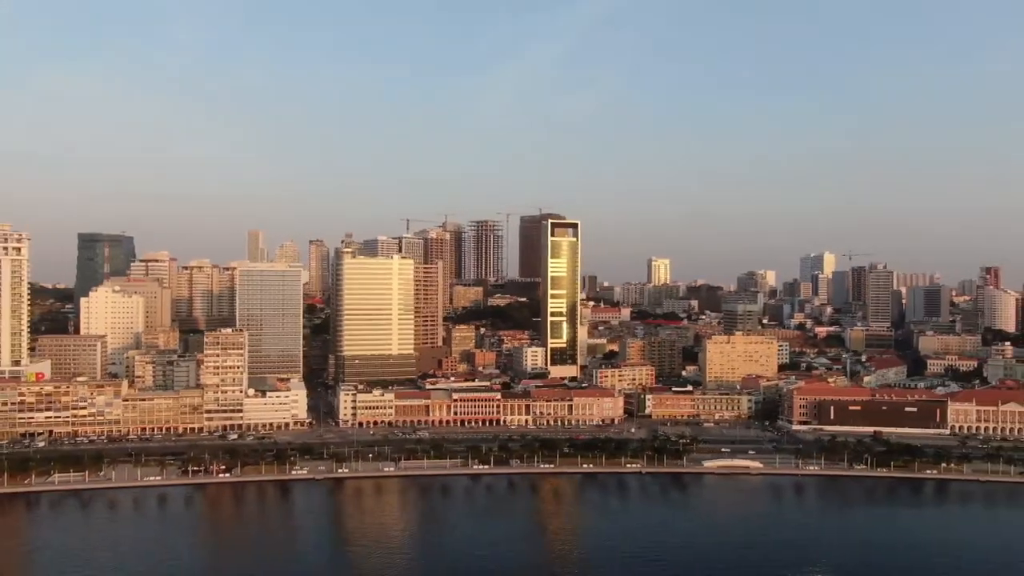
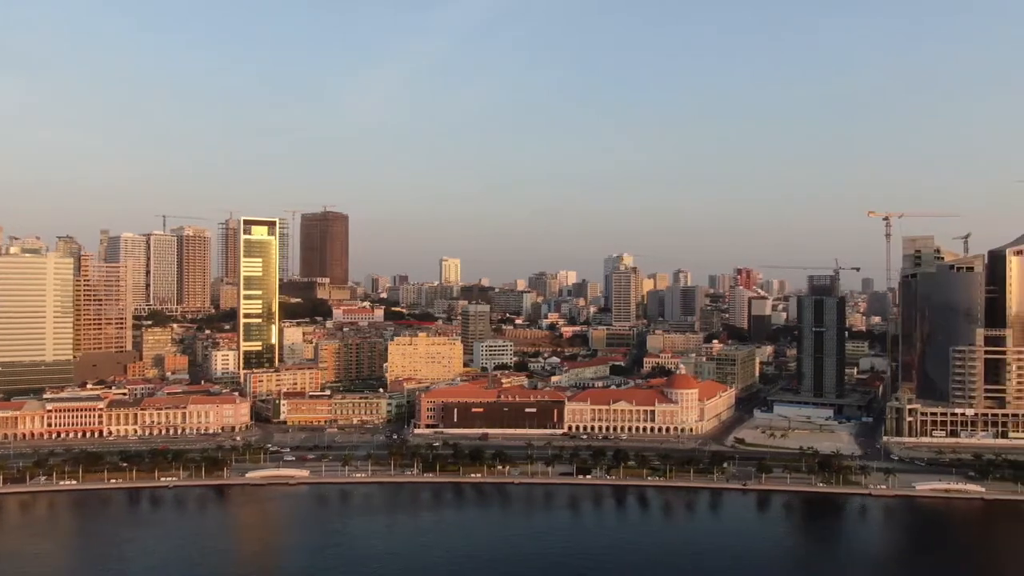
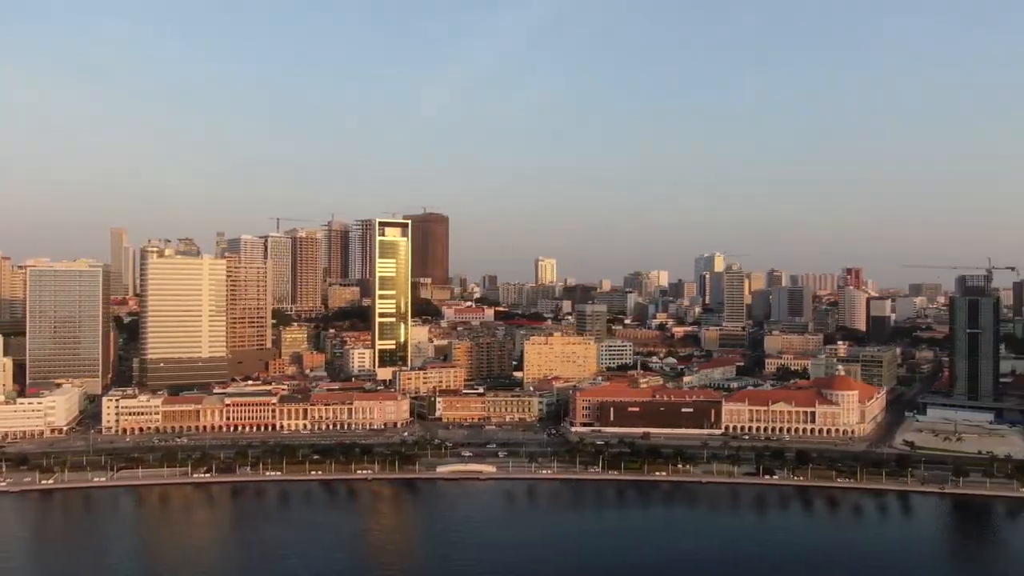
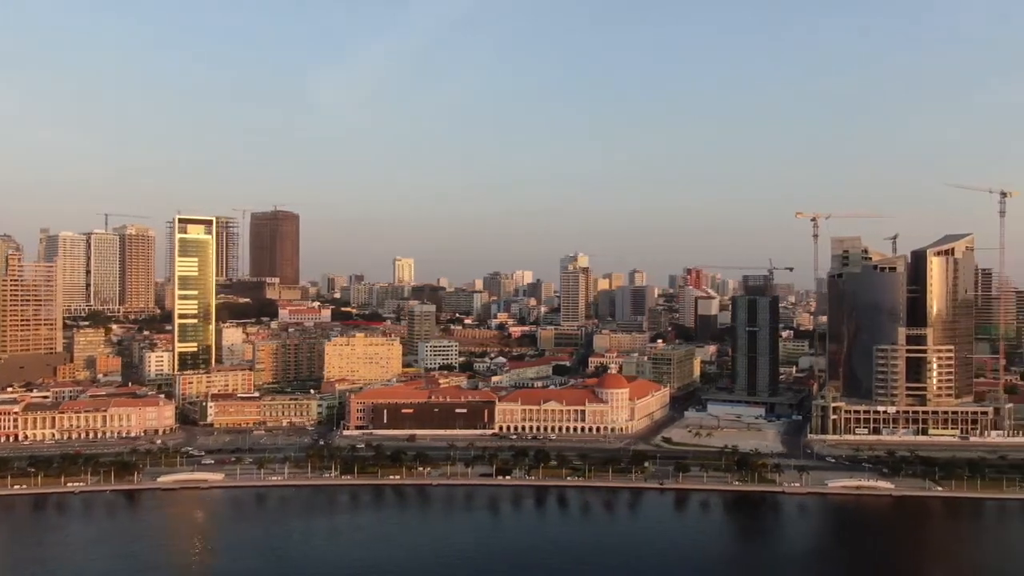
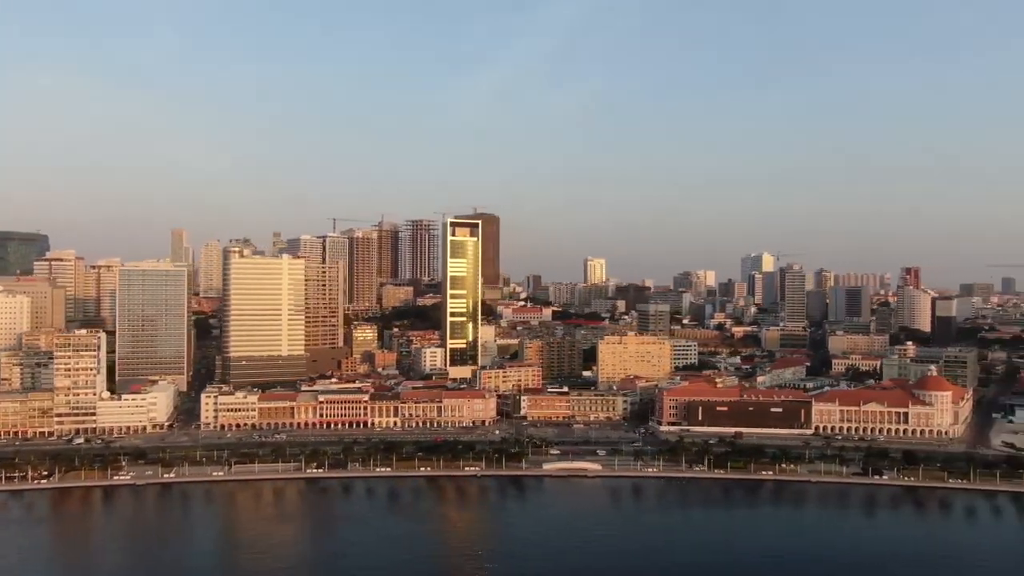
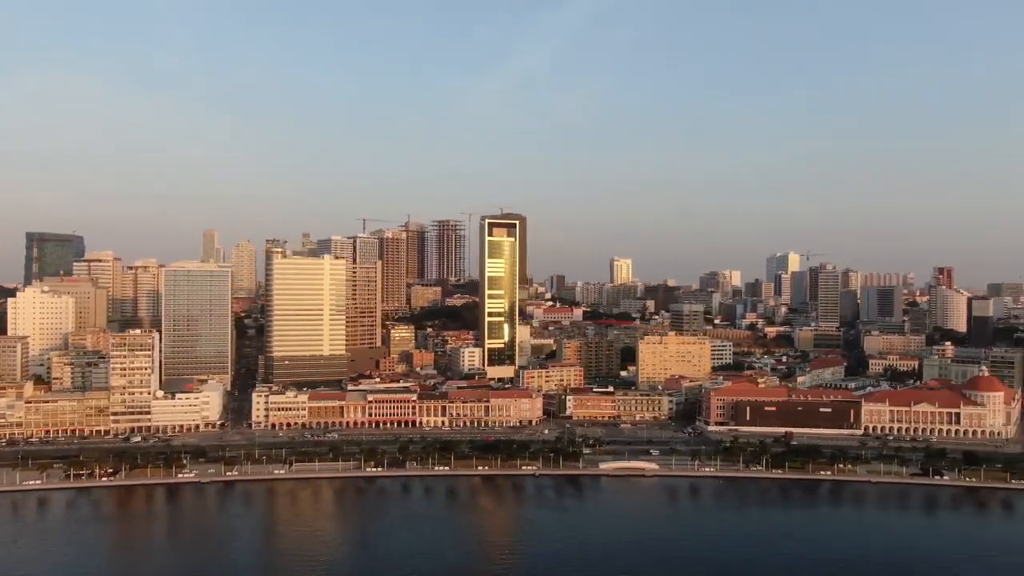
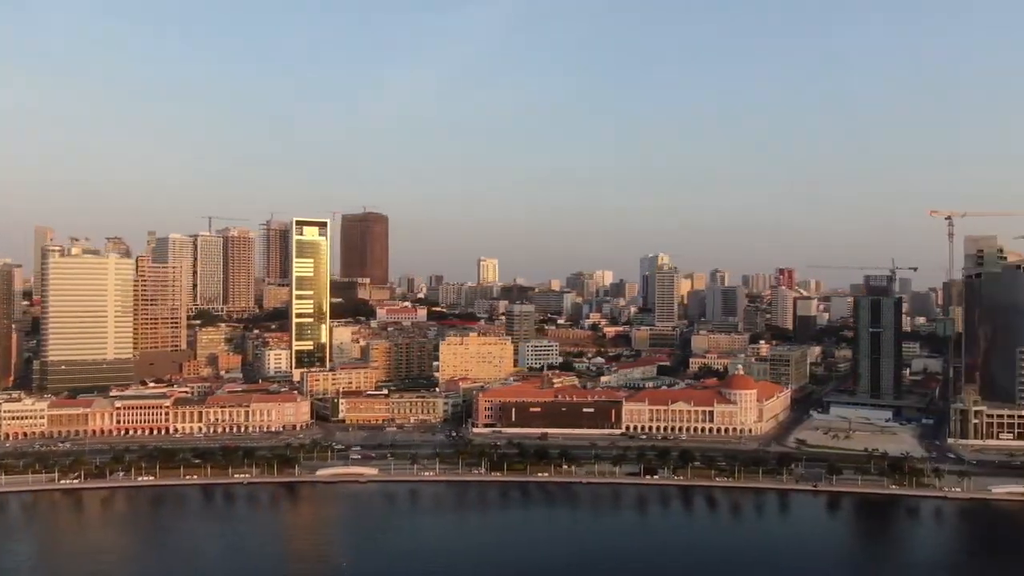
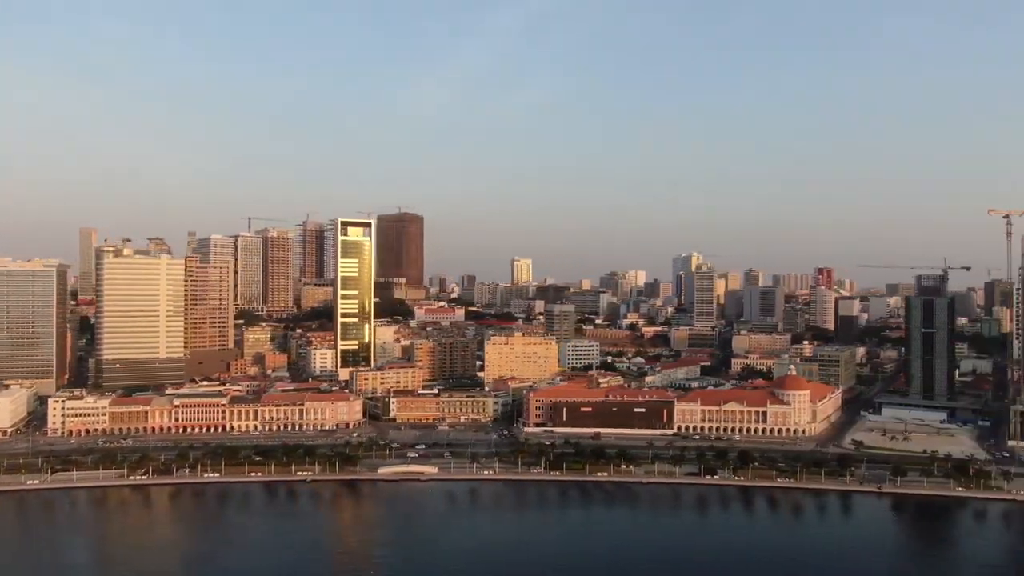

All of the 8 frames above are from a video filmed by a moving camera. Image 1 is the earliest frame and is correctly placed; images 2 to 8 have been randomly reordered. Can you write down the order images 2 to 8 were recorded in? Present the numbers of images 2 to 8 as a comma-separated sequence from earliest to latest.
6, 5, 3, 8, 7, 2, 4
